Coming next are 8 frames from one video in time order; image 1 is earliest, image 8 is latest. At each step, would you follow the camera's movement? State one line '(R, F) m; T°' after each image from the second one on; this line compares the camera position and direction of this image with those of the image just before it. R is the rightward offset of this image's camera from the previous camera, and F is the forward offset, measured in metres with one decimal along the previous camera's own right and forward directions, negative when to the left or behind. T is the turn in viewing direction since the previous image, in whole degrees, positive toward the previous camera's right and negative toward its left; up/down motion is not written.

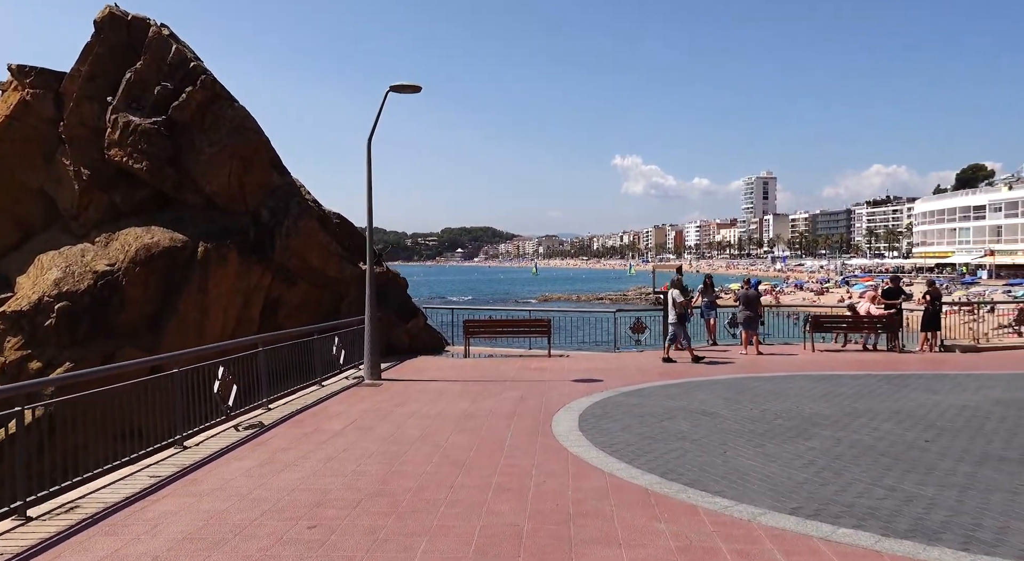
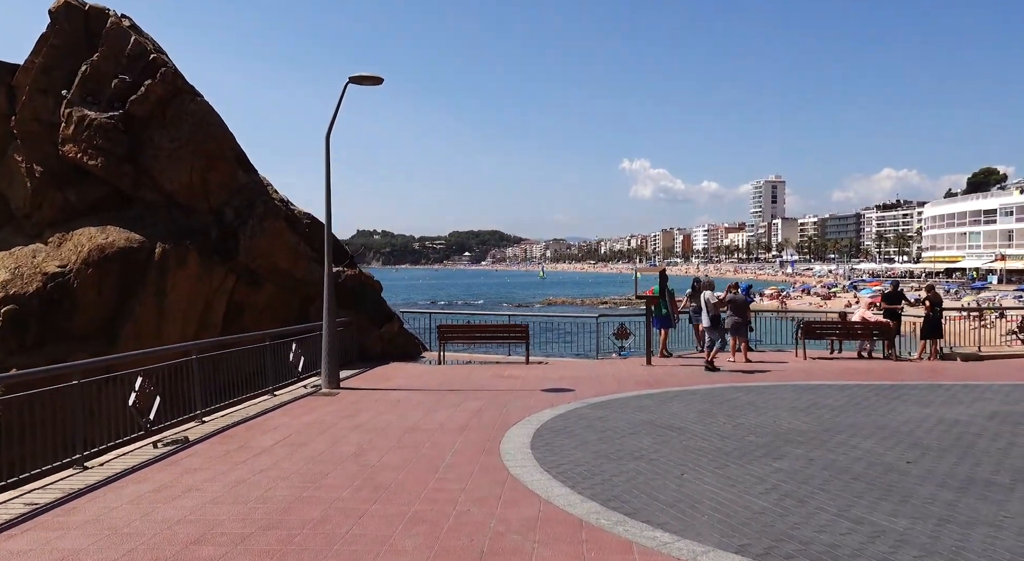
(+0.6, +0.6) m; -1°
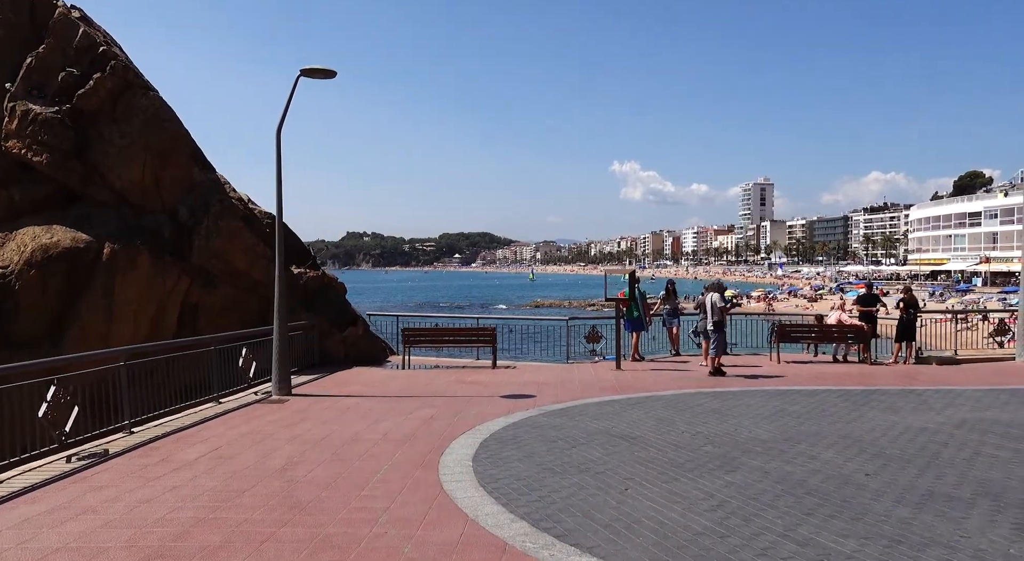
(+0.5, +0.4) m; +1°
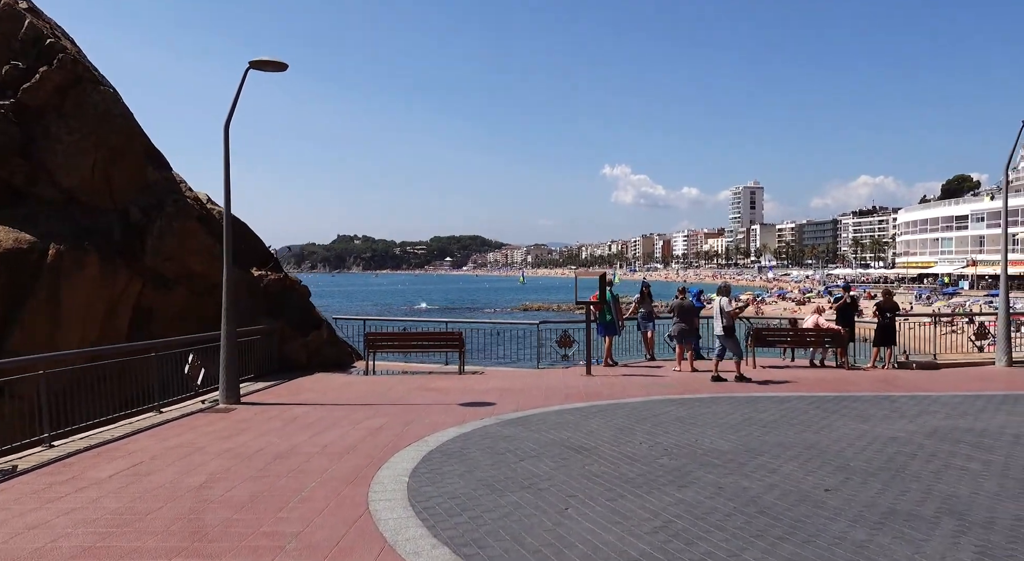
(+0.4, +0.4) m; +1°
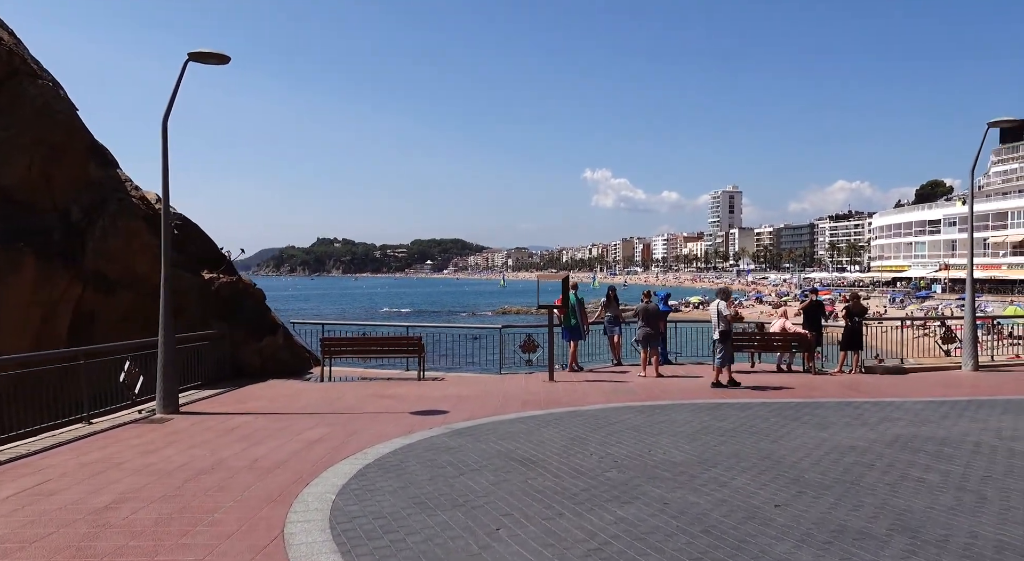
(+0.4, +0.4) m; +1°
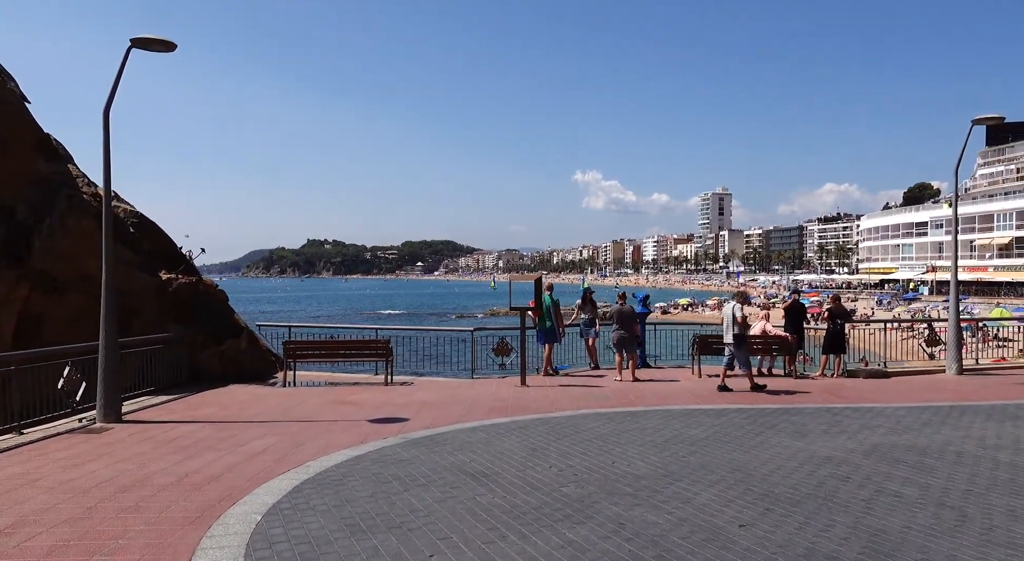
(+0.4, +0.5) m; +1°
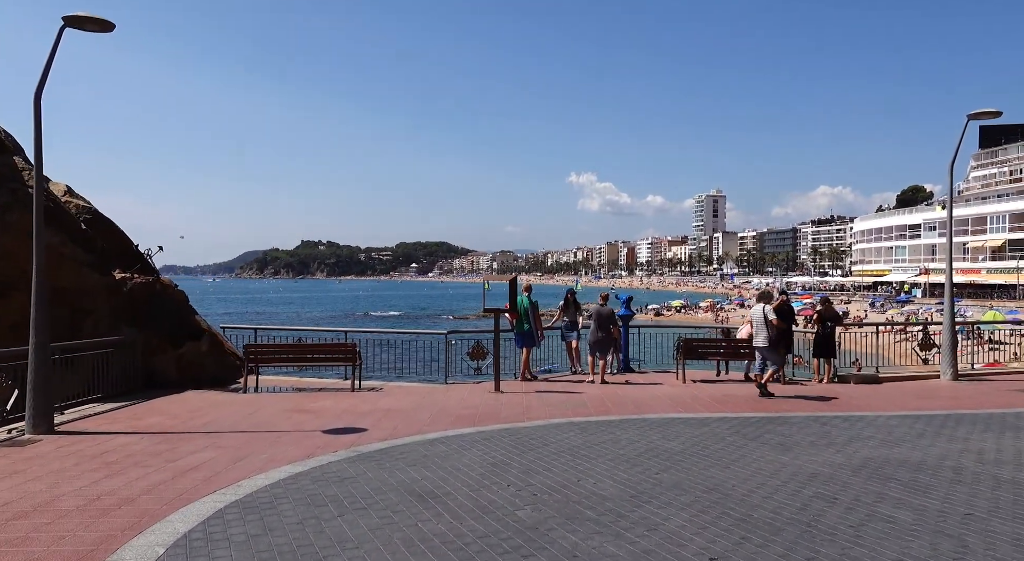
(+0.3, +0.6) m; 0°
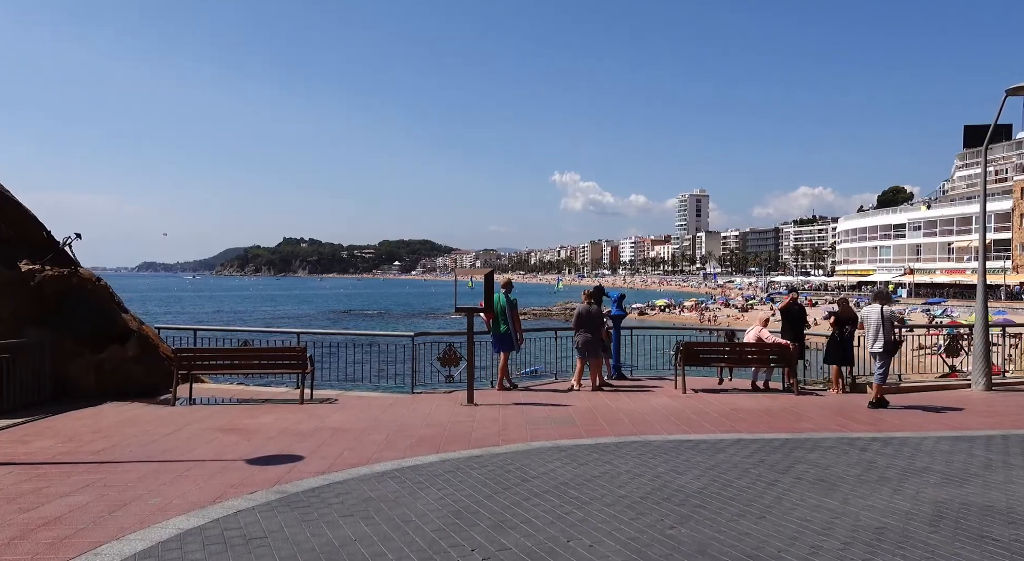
(+0.1, +1.7) m; +1°
